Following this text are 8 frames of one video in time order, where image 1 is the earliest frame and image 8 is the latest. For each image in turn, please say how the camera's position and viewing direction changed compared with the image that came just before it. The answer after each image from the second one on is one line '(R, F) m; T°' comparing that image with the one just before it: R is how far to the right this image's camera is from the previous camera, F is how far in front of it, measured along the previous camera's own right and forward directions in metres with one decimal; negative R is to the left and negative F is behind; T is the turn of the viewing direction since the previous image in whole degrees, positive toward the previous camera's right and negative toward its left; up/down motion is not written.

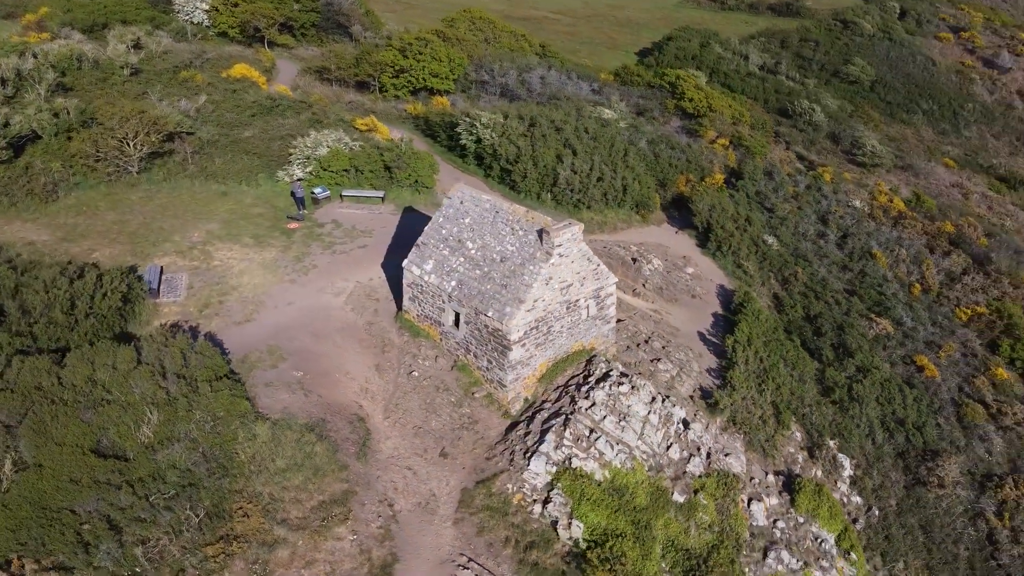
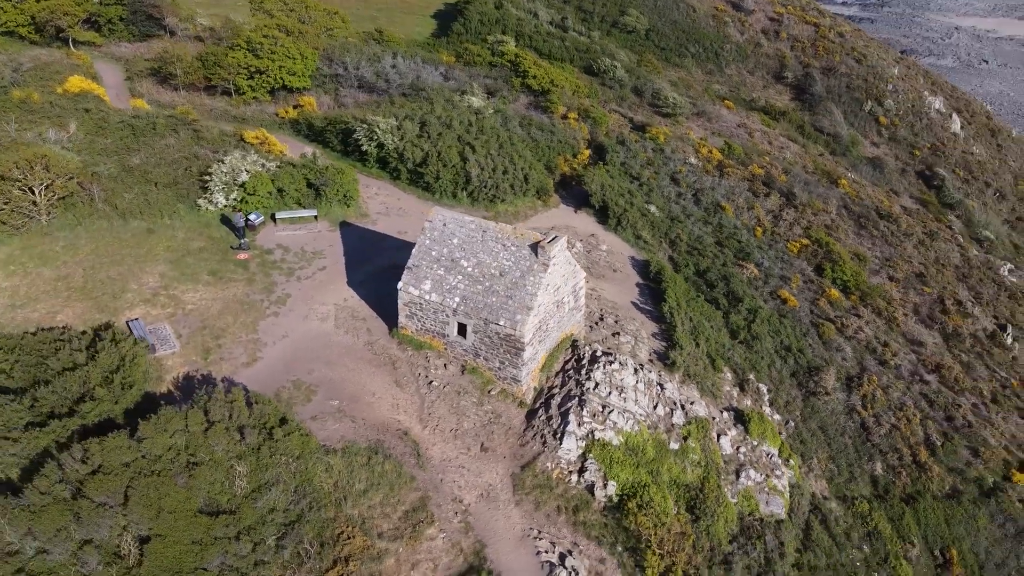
(-4.0, -1.5) m; +15°
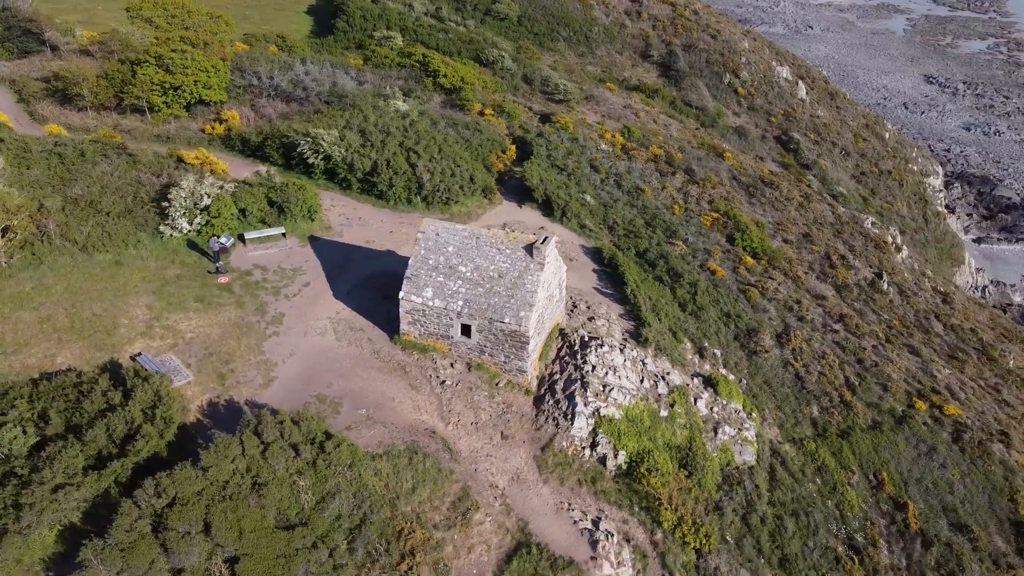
(-2.7, -1.2) m; +9°
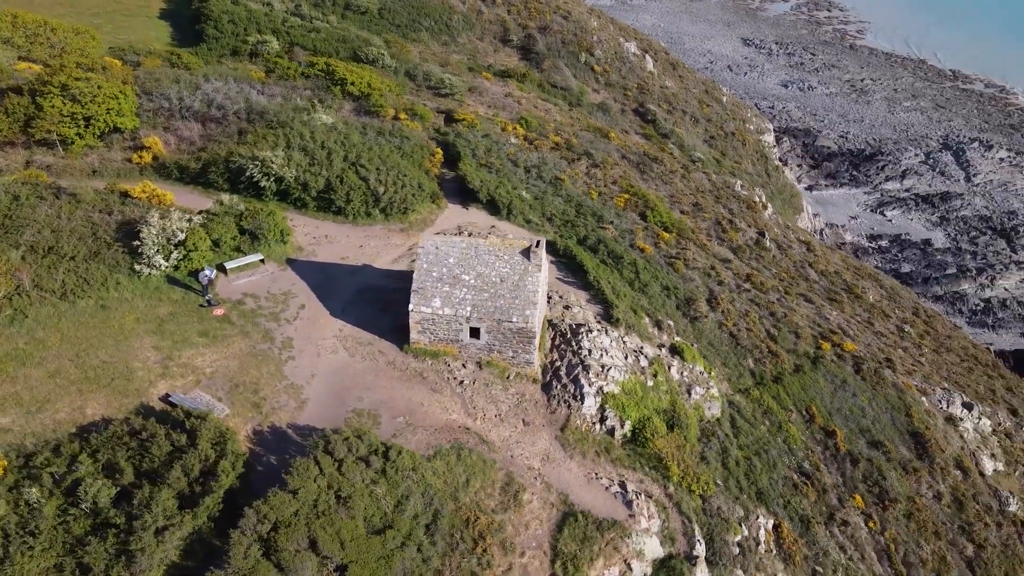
(-3.4, -1.5) m; +10°
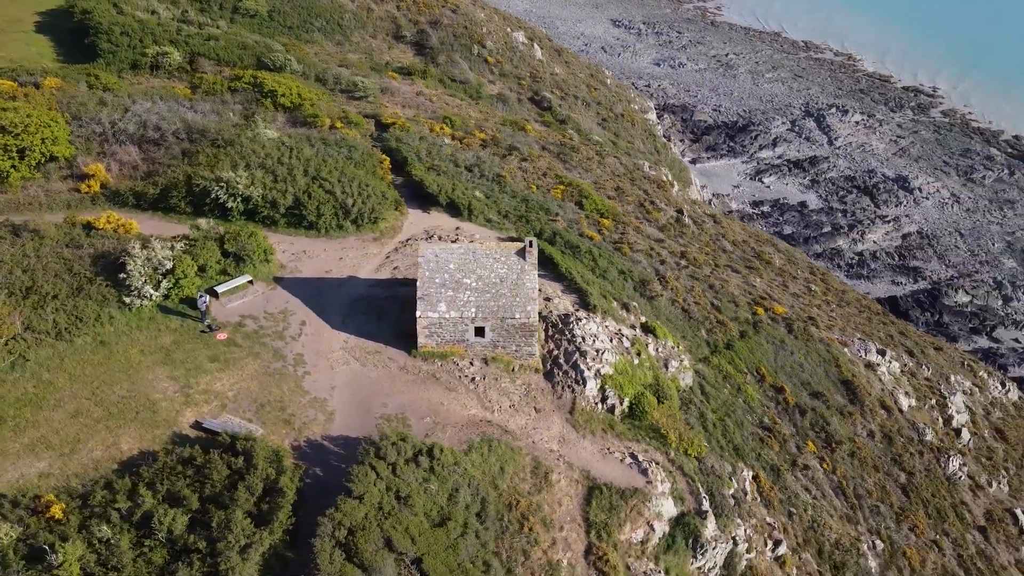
(-2.8, -1.2) m; +8°
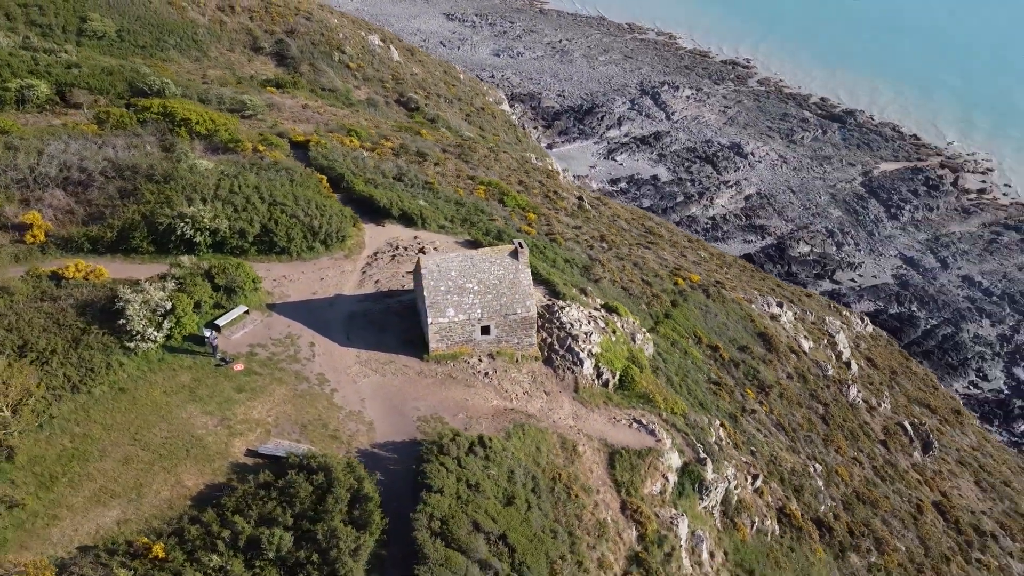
(-4.0, -1.6) m; +11°
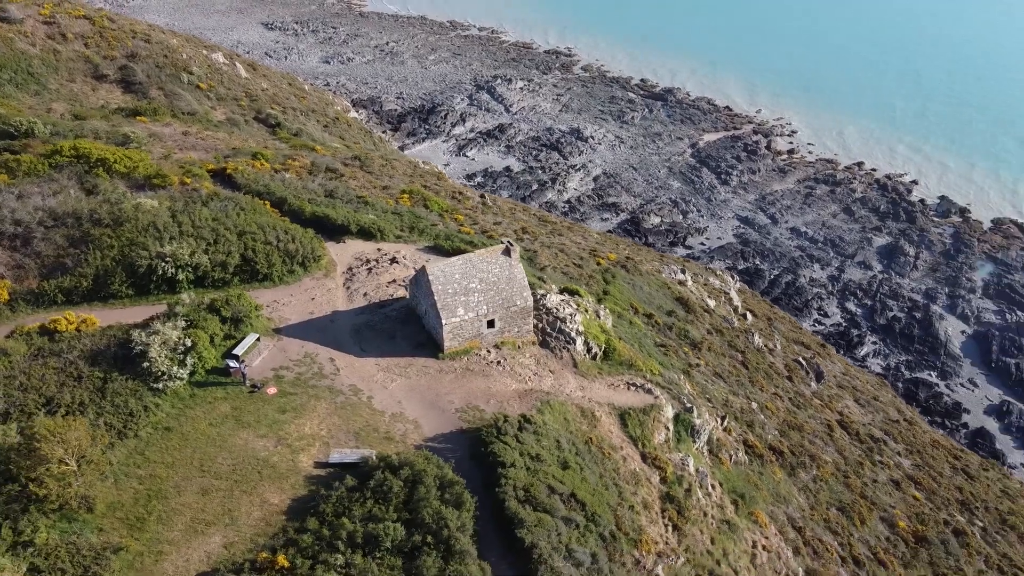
(-4.8, -1.9) m; +11°
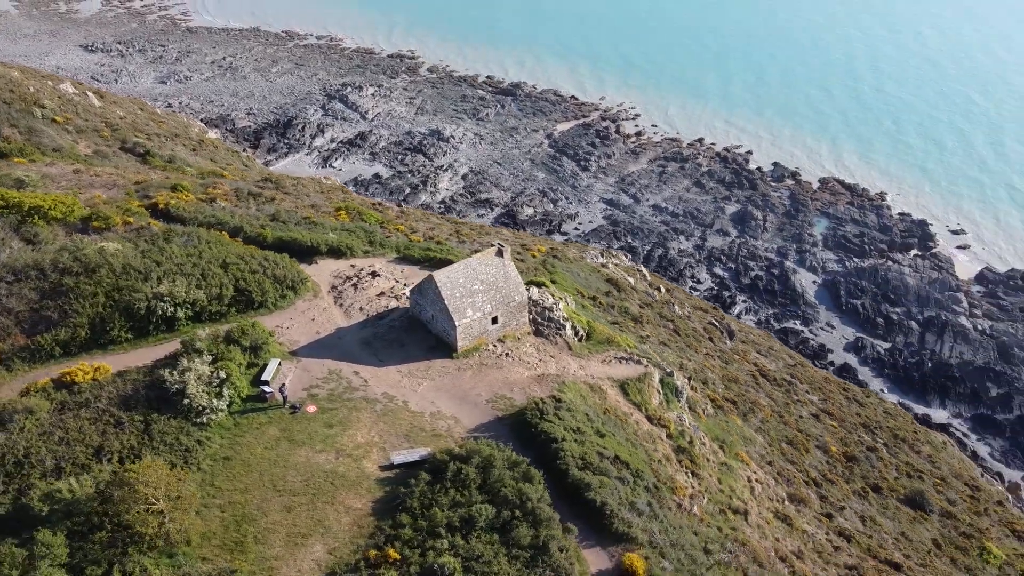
(-4.8, -1.8) m; +11°
